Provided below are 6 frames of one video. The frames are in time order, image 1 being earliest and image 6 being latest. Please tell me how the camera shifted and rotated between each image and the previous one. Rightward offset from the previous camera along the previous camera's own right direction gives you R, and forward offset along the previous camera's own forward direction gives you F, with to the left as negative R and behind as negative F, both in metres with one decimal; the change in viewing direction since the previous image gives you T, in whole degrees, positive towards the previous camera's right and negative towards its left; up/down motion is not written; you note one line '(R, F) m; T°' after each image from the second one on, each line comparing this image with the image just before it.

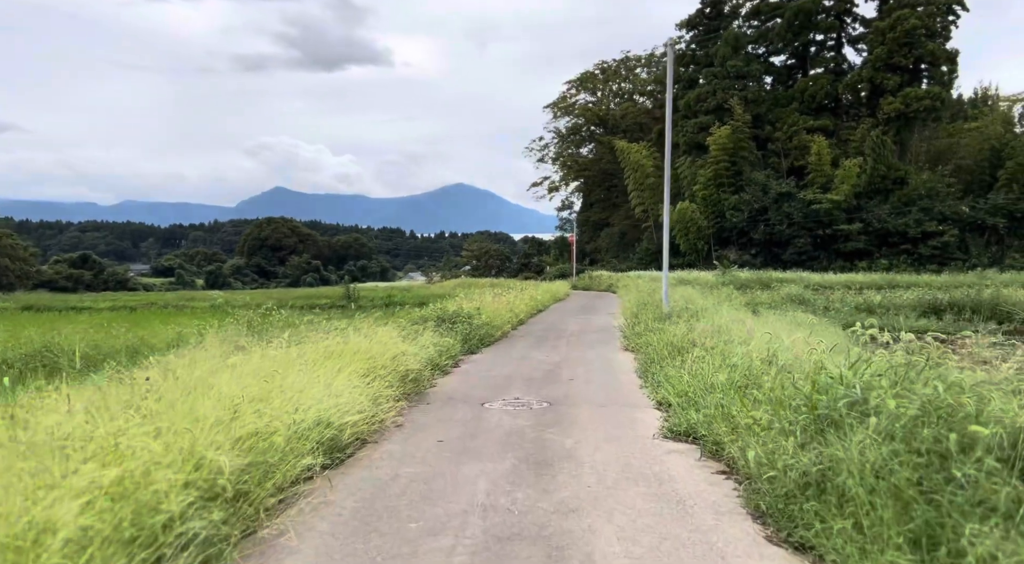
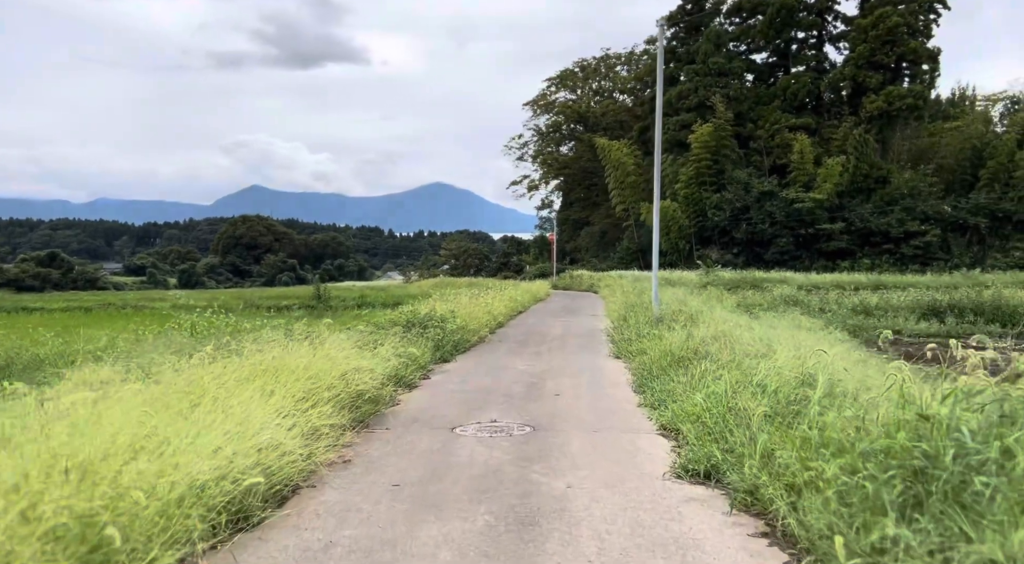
(0.0, +1.2) m; +2°
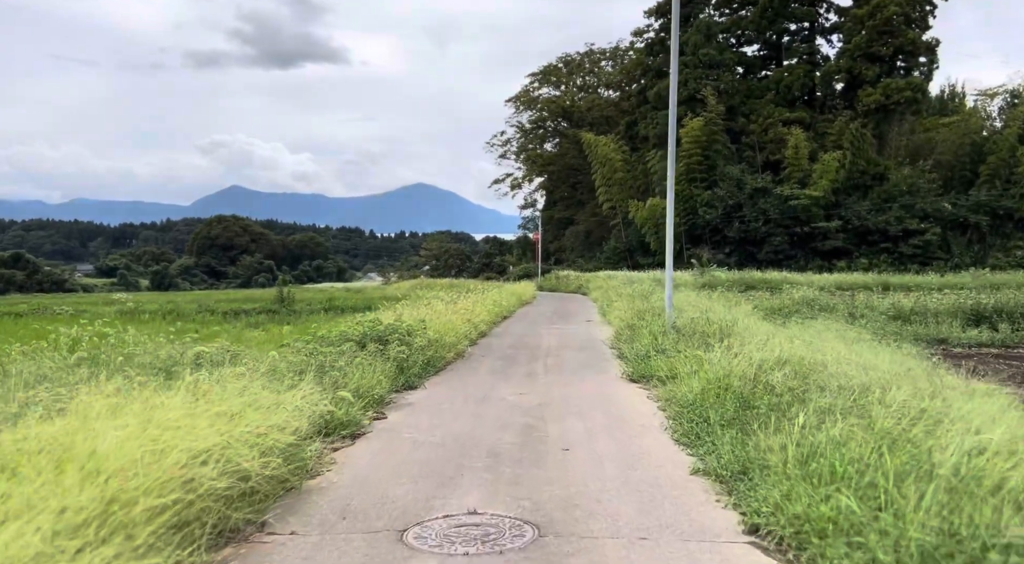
(0.0, +2.5) m; +1°
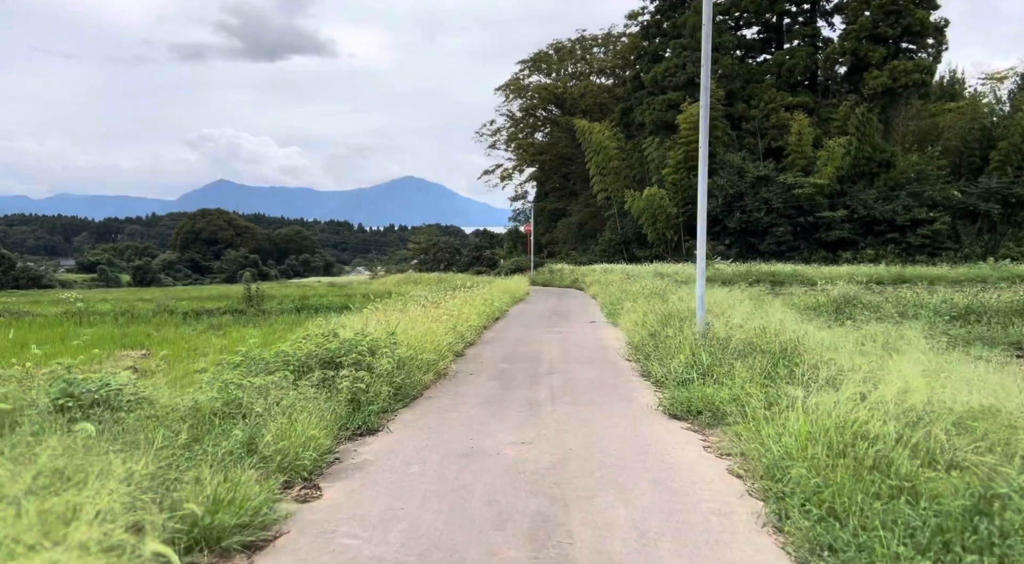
(-0.1, +2.4) m; +1°
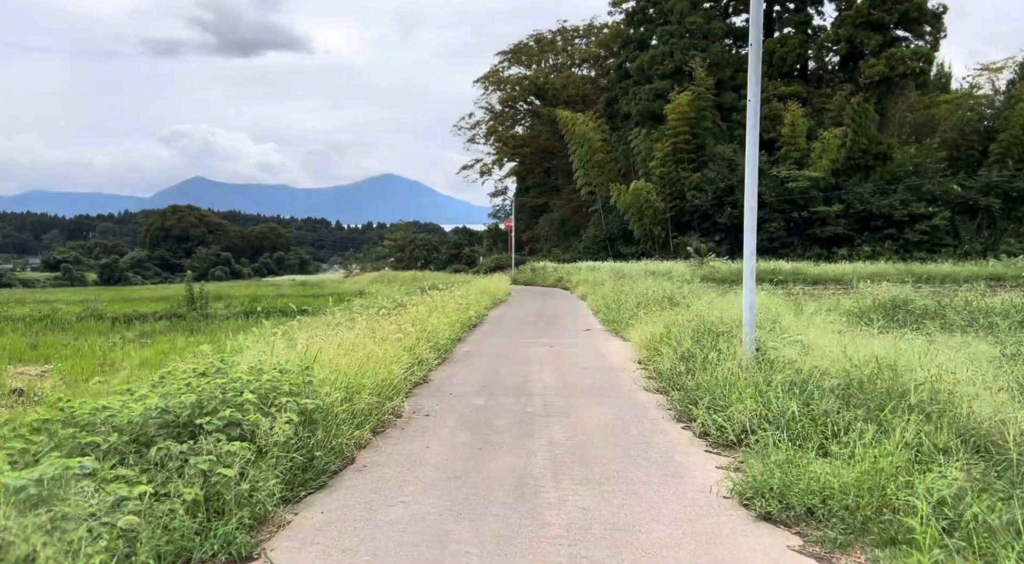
(0.0, +2.7) m; +1°
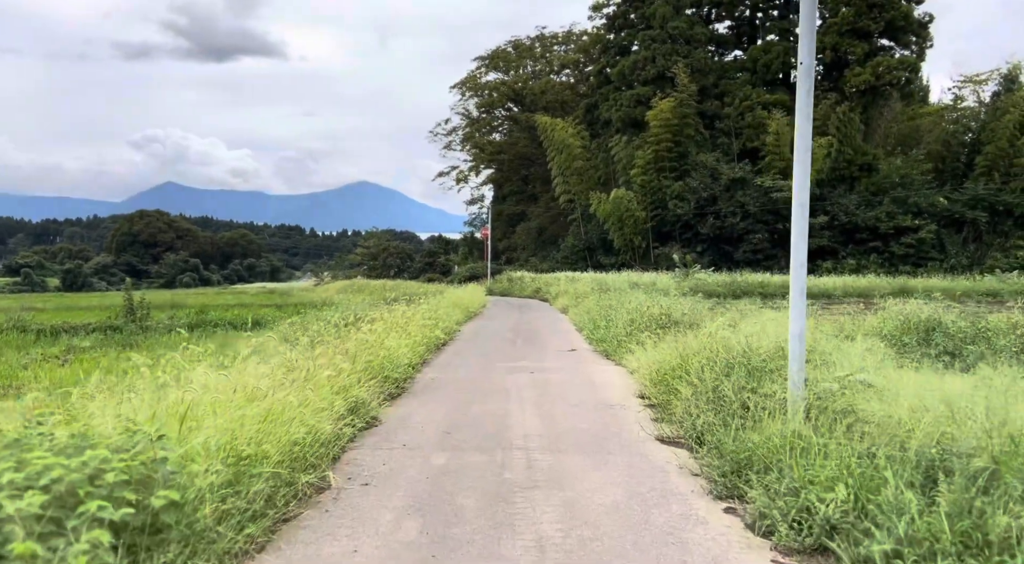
(0.0, +1.8) m; +2°
